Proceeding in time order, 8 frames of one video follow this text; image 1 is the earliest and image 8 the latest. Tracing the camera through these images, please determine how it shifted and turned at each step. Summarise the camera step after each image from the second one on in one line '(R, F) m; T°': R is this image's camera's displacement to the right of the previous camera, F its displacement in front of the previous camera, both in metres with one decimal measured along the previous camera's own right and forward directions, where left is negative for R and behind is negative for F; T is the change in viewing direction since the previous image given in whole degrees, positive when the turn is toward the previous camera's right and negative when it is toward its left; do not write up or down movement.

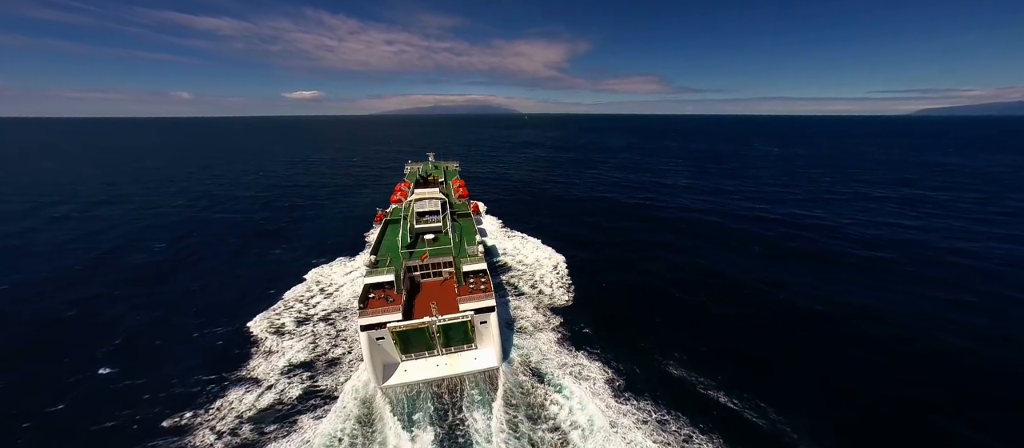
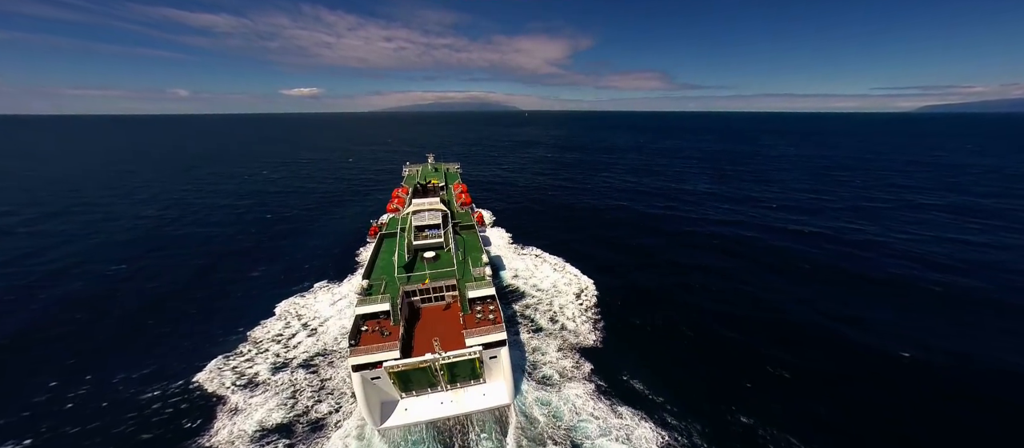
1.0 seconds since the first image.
(-2.3, +7.9) m; 0°
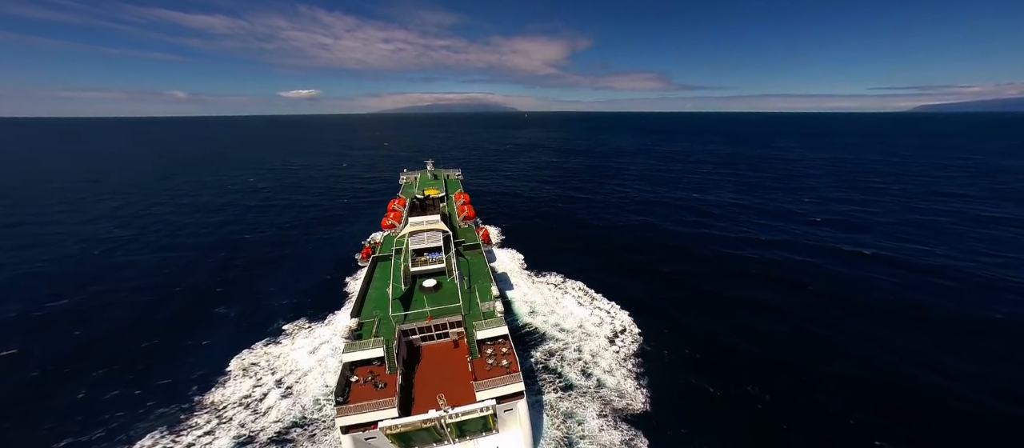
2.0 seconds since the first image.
(-2.5, +8.3) m; 0°
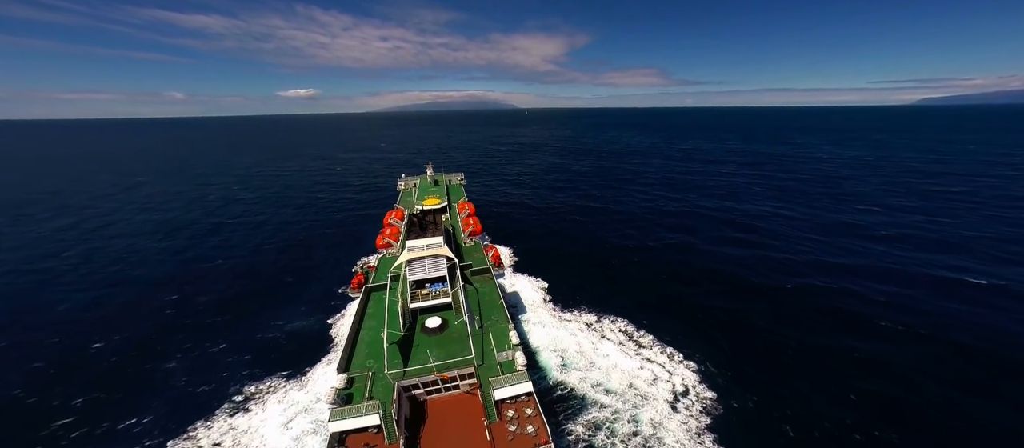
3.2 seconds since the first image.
(-3.0, +9.3) m; 0°
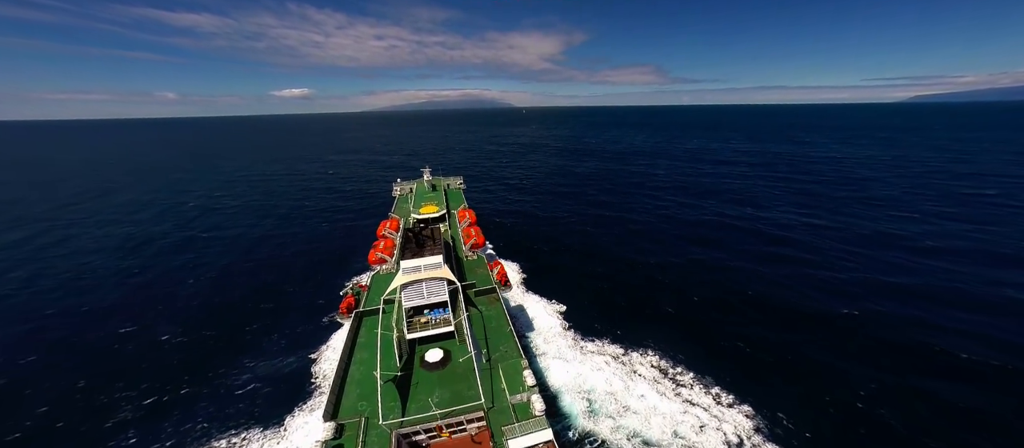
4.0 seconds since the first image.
(-1.8, +5.8) m; +1°
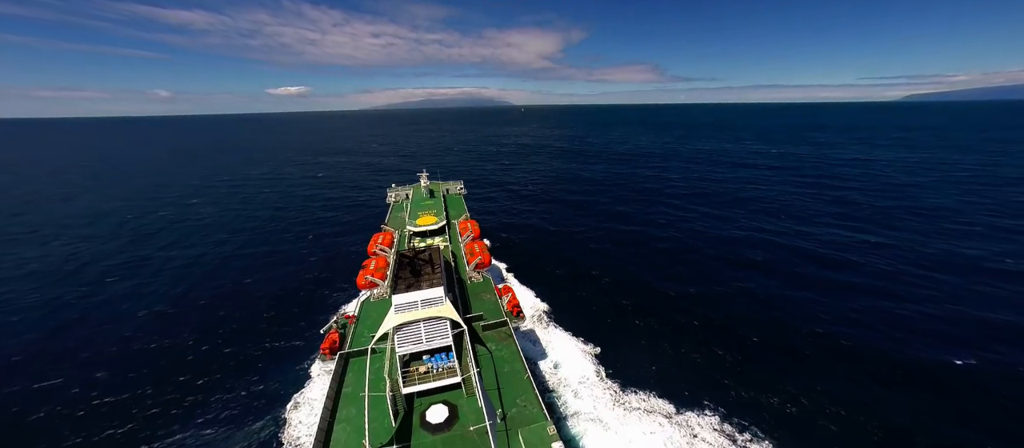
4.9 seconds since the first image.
(-2.3, +8.0) m; +1°
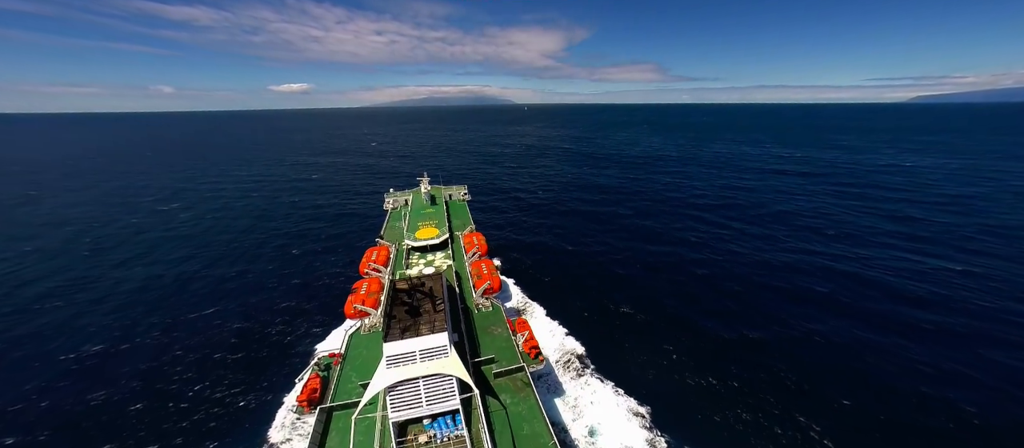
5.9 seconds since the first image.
(-2.0, +7.7) m; 0°
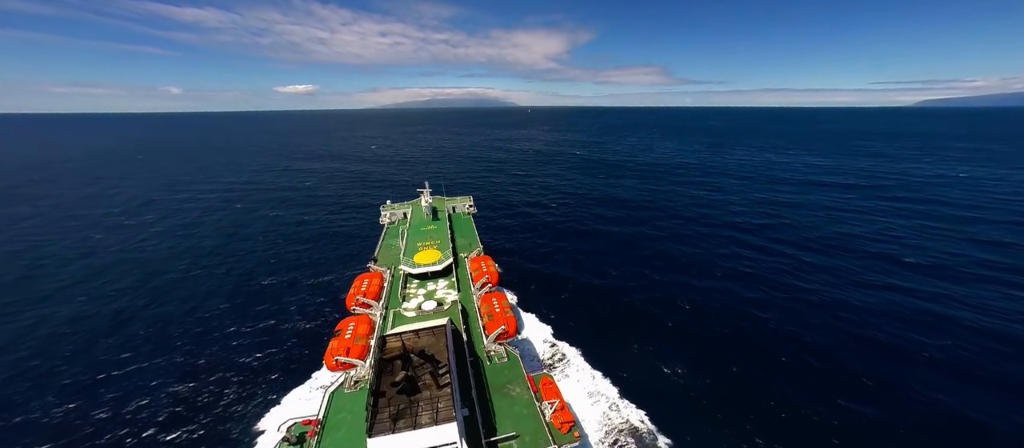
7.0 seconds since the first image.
(-2.1, +8.5) m; 0°
